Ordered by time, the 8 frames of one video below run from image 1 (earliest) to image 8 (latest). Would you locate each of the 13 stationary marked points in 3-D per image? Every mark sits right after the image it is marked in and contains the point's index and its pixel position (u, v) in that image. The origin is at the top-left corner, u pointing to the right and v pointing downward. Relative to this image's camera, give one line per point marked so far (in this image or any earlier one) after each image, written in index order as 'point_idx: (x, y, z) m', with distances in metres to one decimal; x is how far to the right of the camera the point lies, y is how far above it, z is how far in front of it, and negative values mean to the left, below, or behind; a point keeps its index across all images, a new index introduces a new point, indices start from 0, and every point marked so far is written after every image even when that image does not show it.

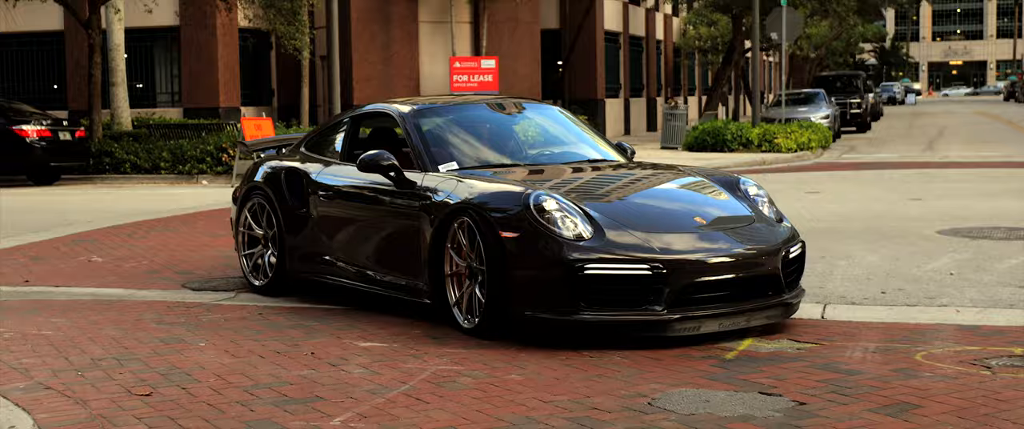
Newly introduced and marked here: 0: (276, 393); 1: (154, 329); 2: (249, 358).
0: (-0.8, -0.6, +4.8) m
1: (-1.7, -0.5, +6.5) m
2: (-1.0, -0.6, +5.5) m
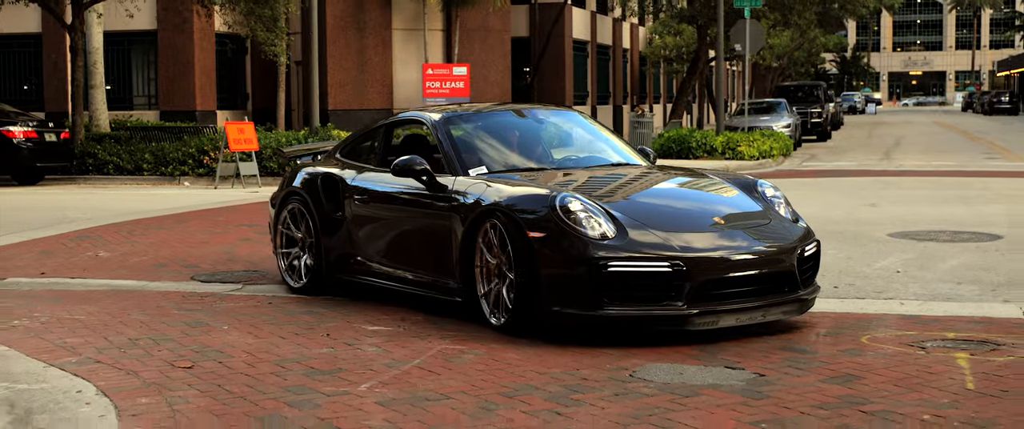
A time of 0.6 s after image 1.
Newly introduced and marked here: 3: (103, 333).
0: (-0.8, -0.6, +5.5) m
1: (-1.7, -0.5, +7.1) m
2: (-1.1, -0.6, +6.2) m
3: (-1.9, -0.6, +6.5) m
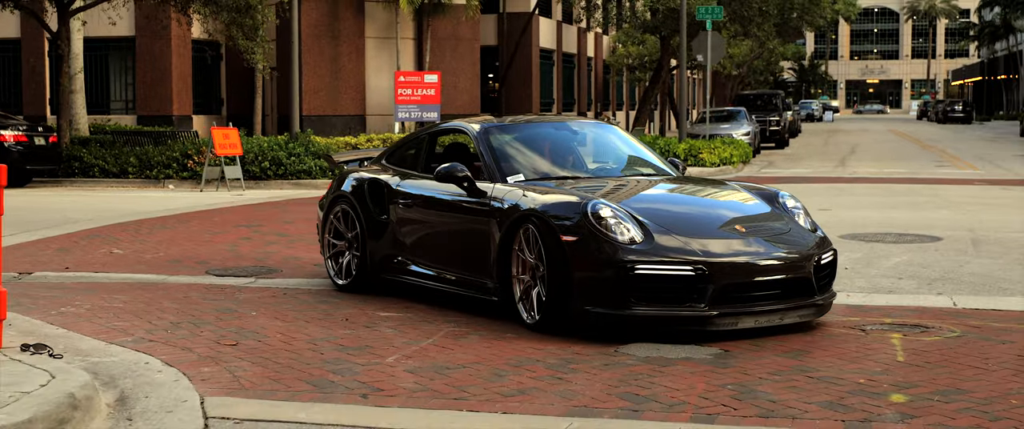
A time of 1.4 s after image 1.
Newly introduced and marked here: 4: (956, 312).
0: (-0.8, -0.6, +6.3) m
1: (-1.8, -0.5, +8.0) m
2: (-1.1, -0.6, +7.1) m
3: (-2.0, -0.5, +7.3) m
4: (+2.4, -0.5, +7.3) m
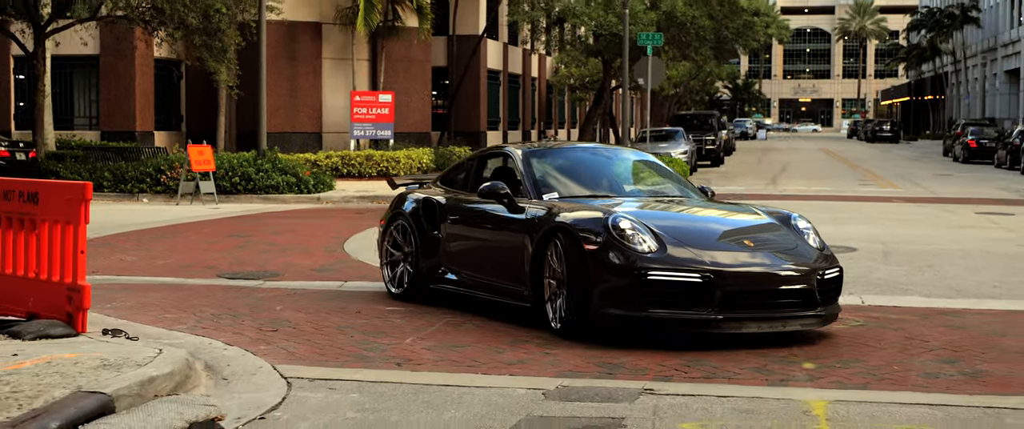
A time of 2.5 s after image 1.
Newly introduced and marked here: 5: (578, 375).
0: (-0.9, -0.6, +7.7) m
1: (-1.9, -0.6, +9.3) m
2: (-1.2, -0.6, +8.4) m
3: (-2.1, -0.6, +8.7) m
4: (+2.3, -0.6, +8.8) m
5: (+0.3, -0.7, +6.2) m
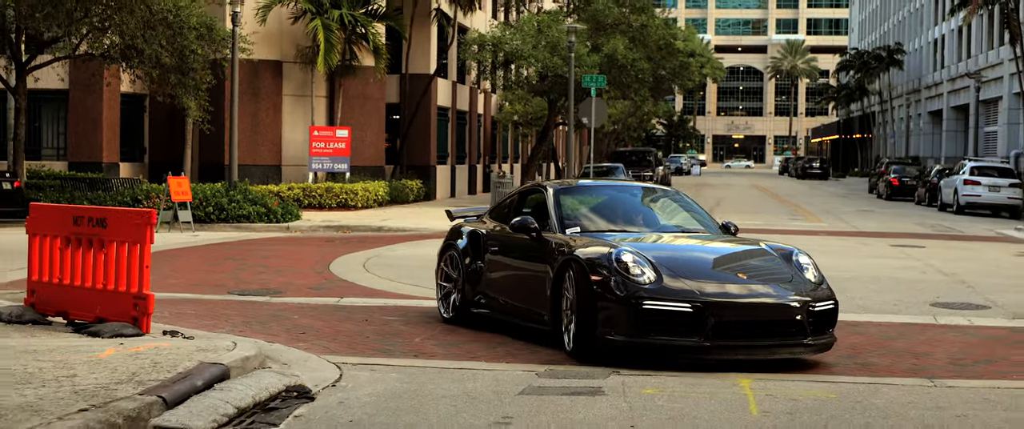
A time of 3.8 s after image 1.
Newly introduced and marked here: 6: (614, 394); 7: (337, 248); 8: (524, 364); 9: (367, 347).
0: (-1.0, -0.8, +9.4) m
1: (-2.1, -0.8, +11.0) m
2: (-1.3, -0.8, +10.1) m
3: (-2.2, -0.8, +10.3) m
4: (+2.1, -0.8, +10.7) m
5: (+0.3, -0.9, +7.9) m
6: (+0.5, -0.9, +6.6) m
7: (-2.4, -0.4, +18.7) m
8: (+0.1, -0.9, +7.8) m
9: (-0.9, -0.8, +8.5) m
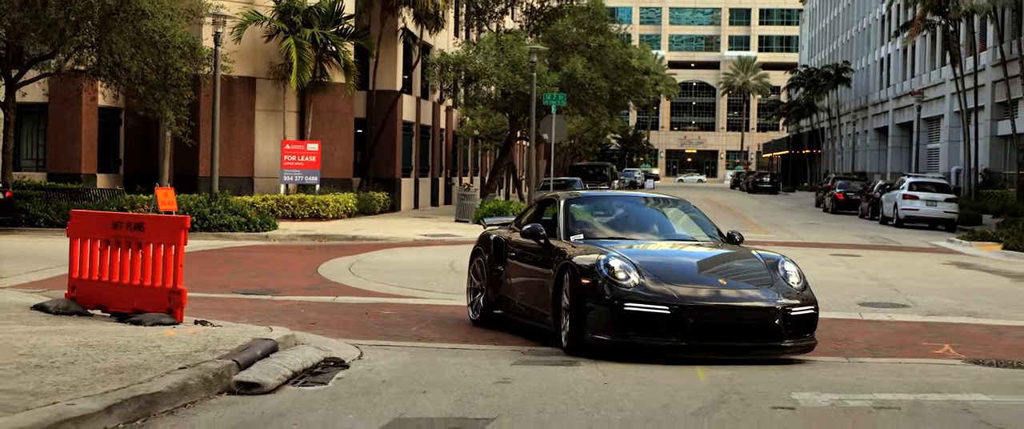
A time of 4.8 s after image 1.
0: (-1.1, -0.9, +10.9) m
1: (-2.3, -0.8, +12.4) m
2: (-1.5, -0.8, +11.6) m
3: (-2.4, -0.8, +11.7) m
4: (+1.9, -0.9, +12.2) m
5: (+0.2, -0.9, +9.4) m
6: (+0.5, -0.9, +8.1) m
7: (-2.8, -0.6, +20.1) m
8: (0.0, -0.9, +9.3) m
9: (-1.0, -0.9, +10.0) m
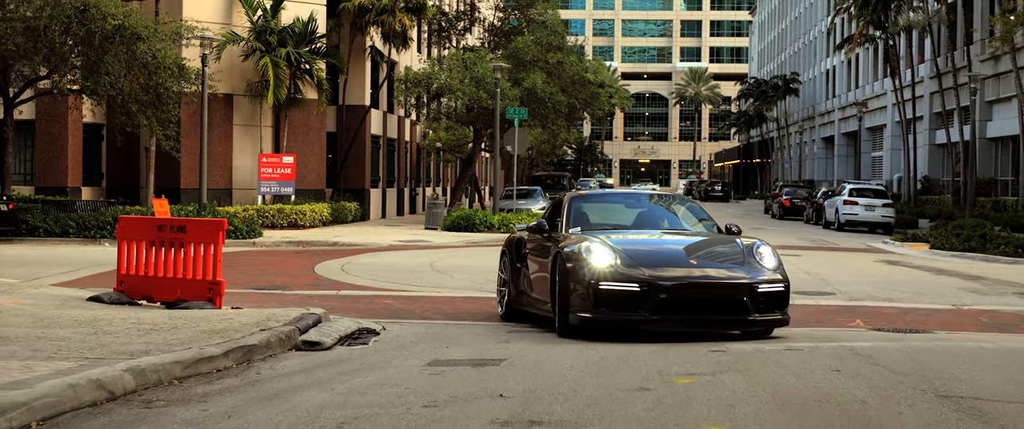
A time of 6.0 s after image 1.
0: (-1.2, -0.9, +12.9) m
1: (-2.4, -0.9, +14.3) m
2: (-1.6, -0.9, +13.5) m
3: (-2.5, -0.9, +13.7) m
4: (+1.8, -0.9, +14.3) m
5: (+0.1, -0.9, +11.4) m
6: (+0.4, -0.9, +10.1) m
7: (-3.3, -0.7, +22.0) m
8: (-0.1, -0.9, +11.4) m
9: (-1.1, -0.9, +12.0) m
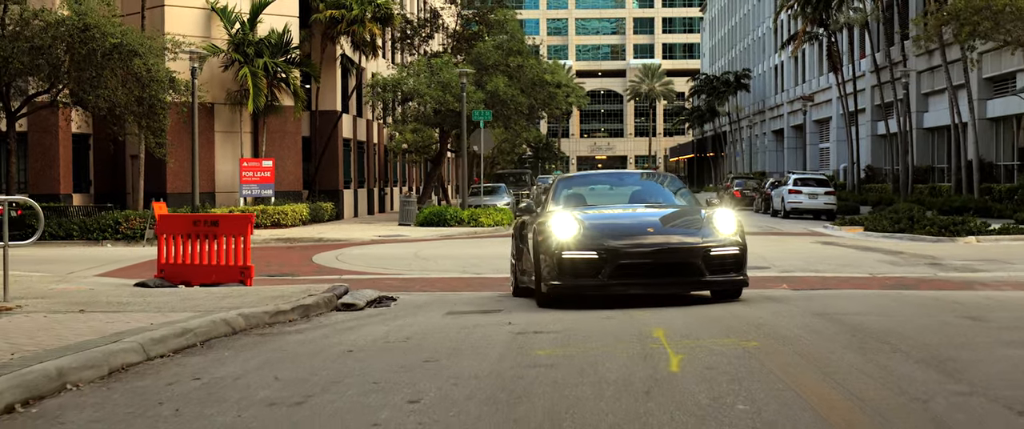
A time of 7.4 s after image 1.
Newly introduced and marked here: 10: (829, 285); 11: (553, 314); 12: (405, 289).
0: (-1.4, -0.8, +15.2) m
1: (-2.7, -0.8, +16.7) m
2: (-1.8, -0.8, +15.9) m
3: (-2.7, -0.8, +16.0) m
4: (+1.5, -0.7, +16.8) m
5: (0.0, -0.8, +13.8) m
6: (+0.3, -0.8, +12.5) m
7: (-3.7, -0.7, +24.3) m
8: (-0.2, -0.8, +13.7) m
9: (-1.3, -0.8, +14.4) m
10: (+3.4, -0.8, +14.7) m
11: (+0.3, -0.7, +9.5) m
12: (-1.1, -0.8, +14.8) m
